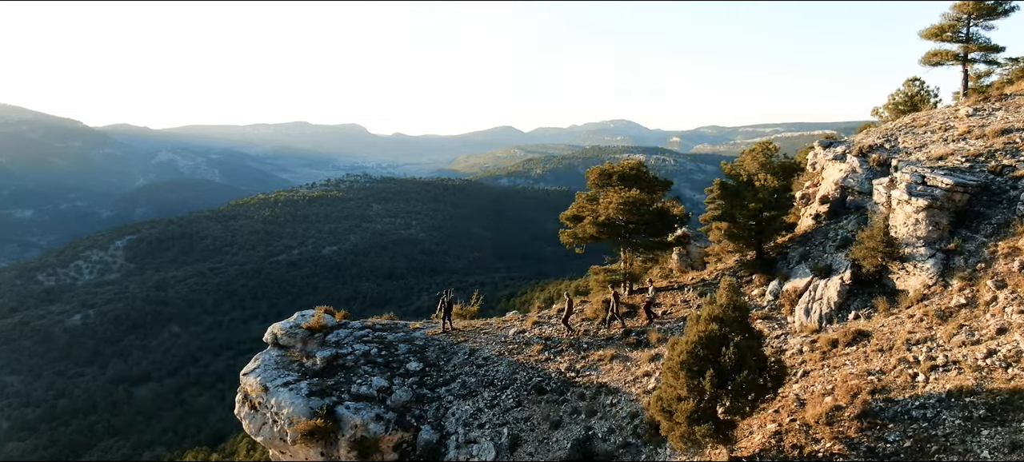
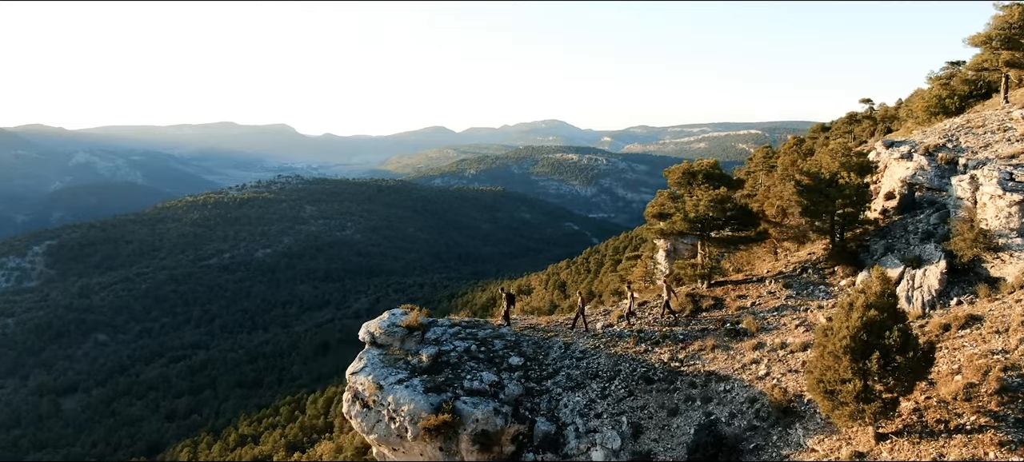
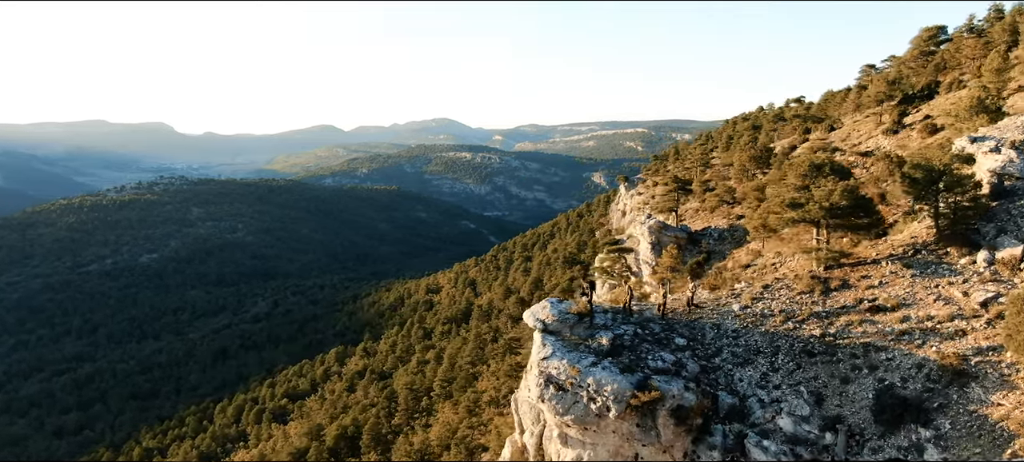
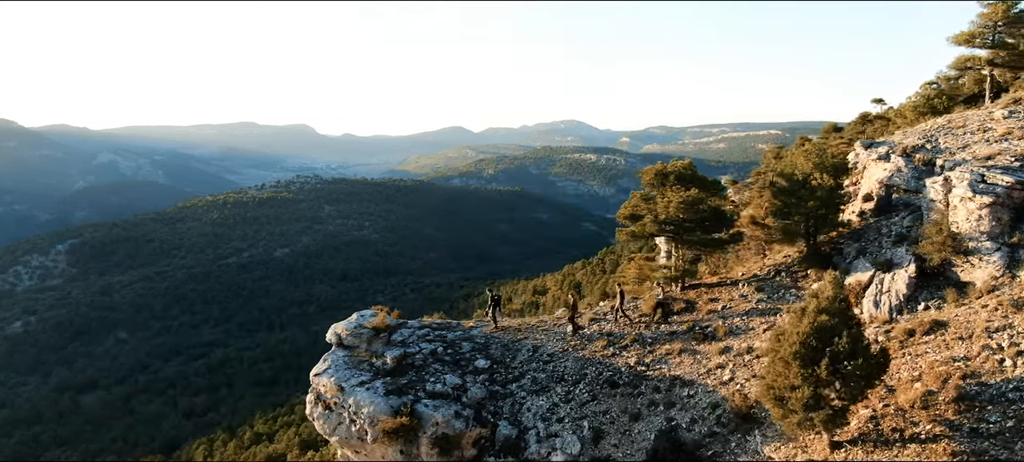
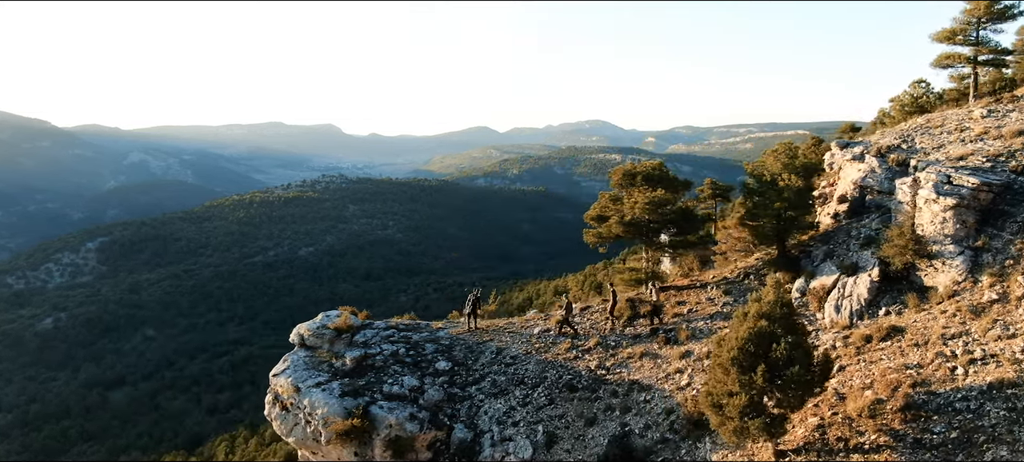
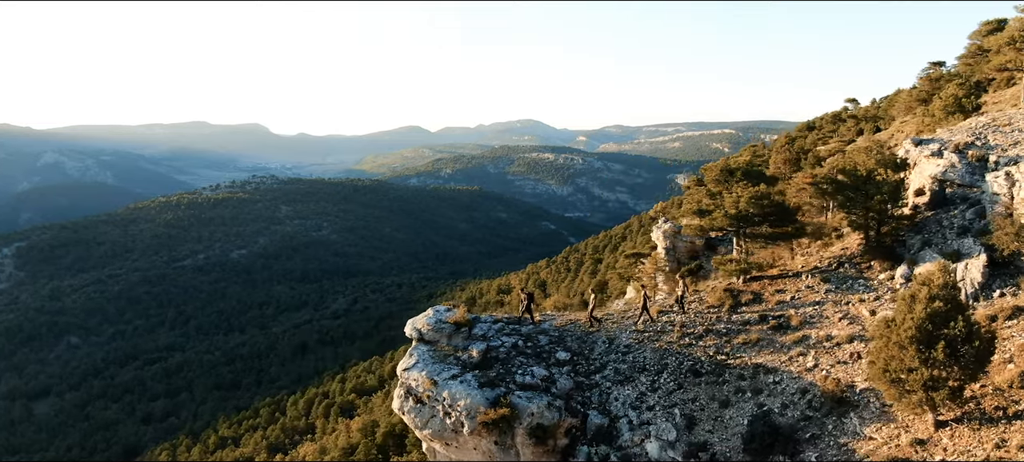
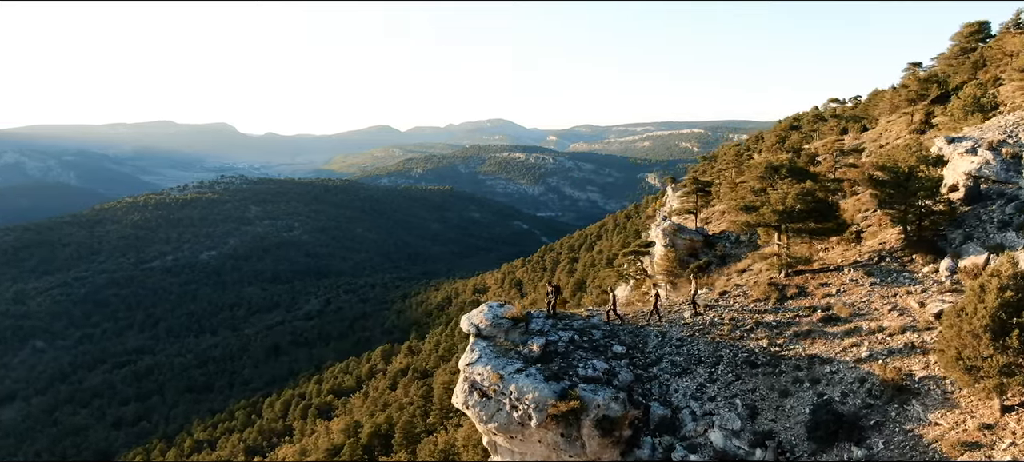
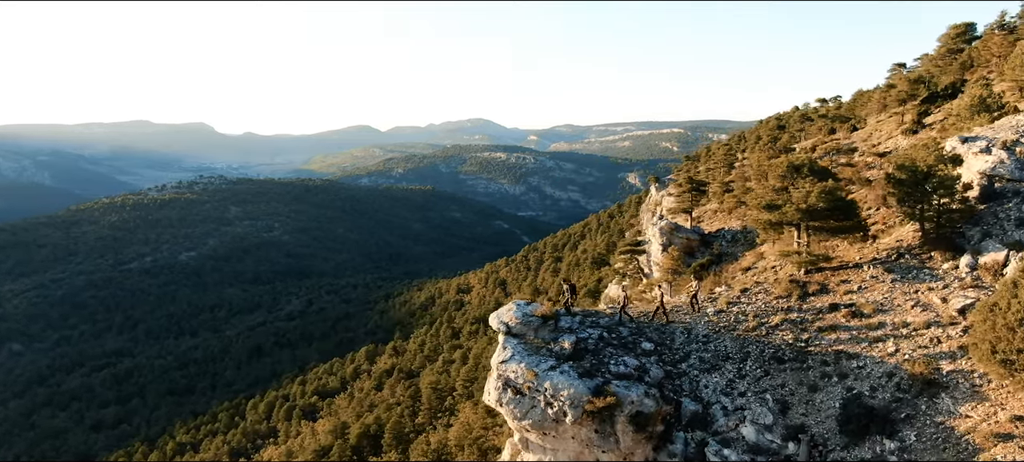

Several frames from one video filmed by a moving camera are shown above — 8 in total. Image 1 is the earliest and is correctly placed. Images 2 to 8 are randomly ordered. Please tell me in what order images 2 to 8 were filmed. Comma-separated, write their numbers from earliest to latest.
5, 4, 2, 6, 7, 8, 3
